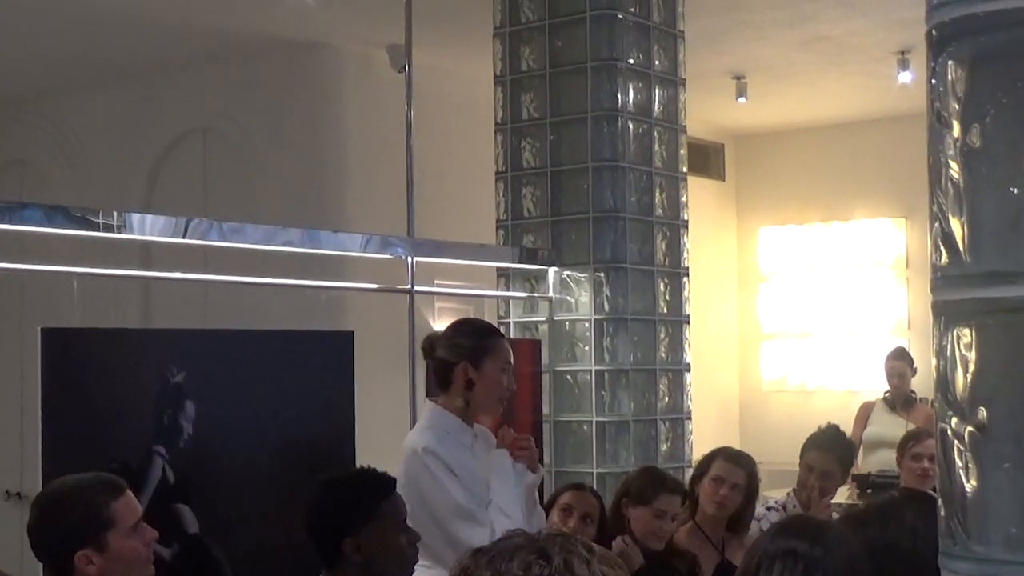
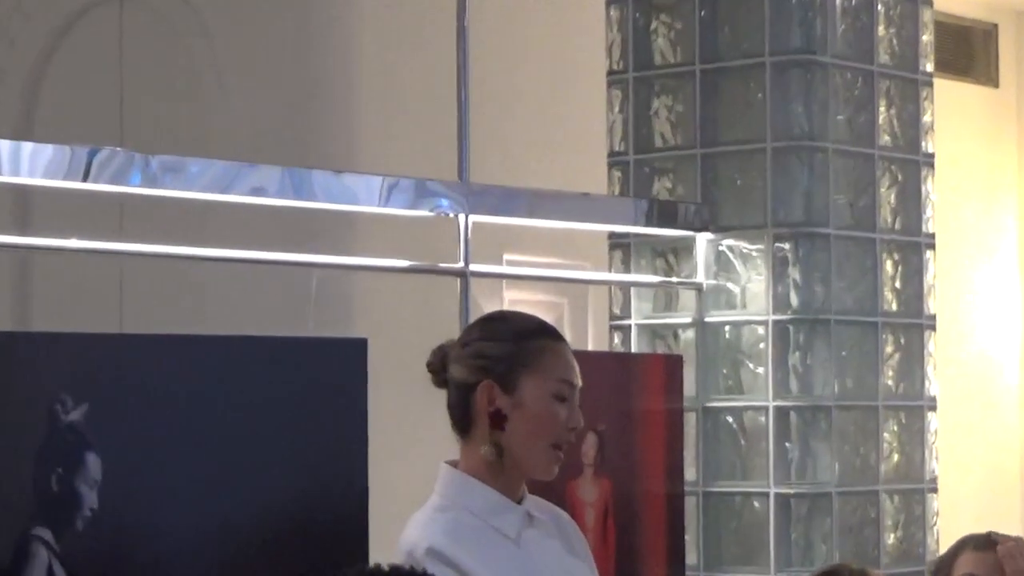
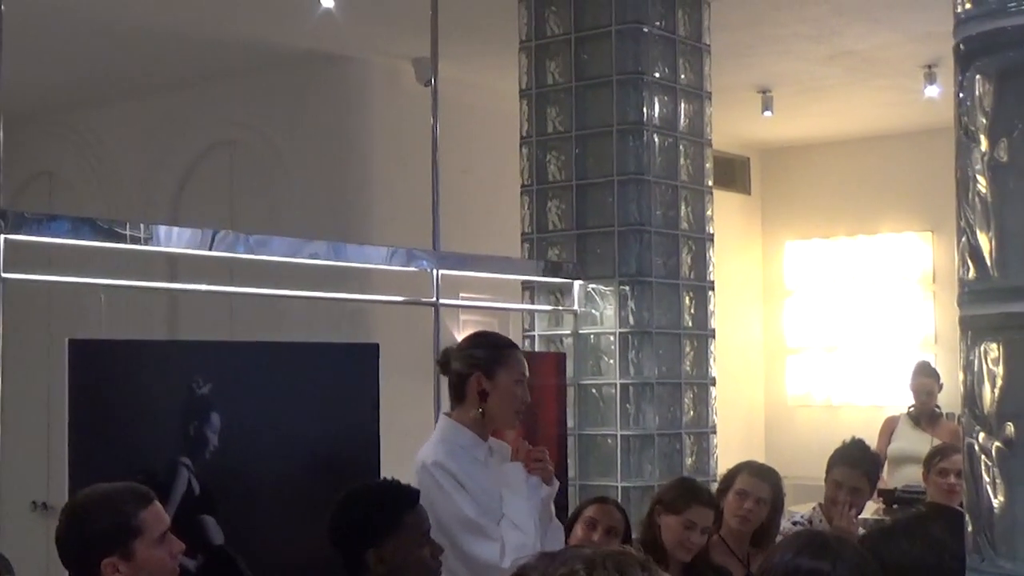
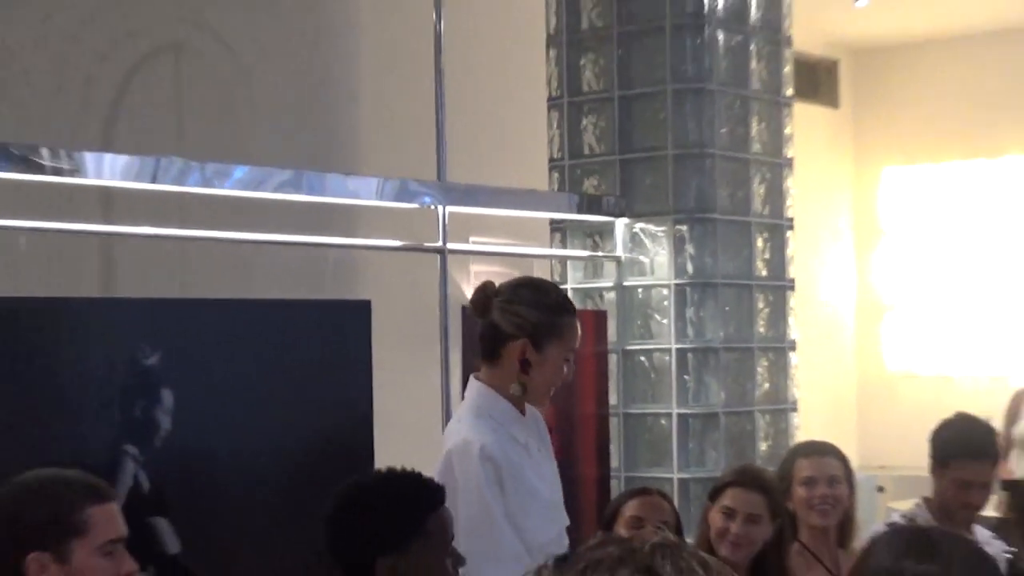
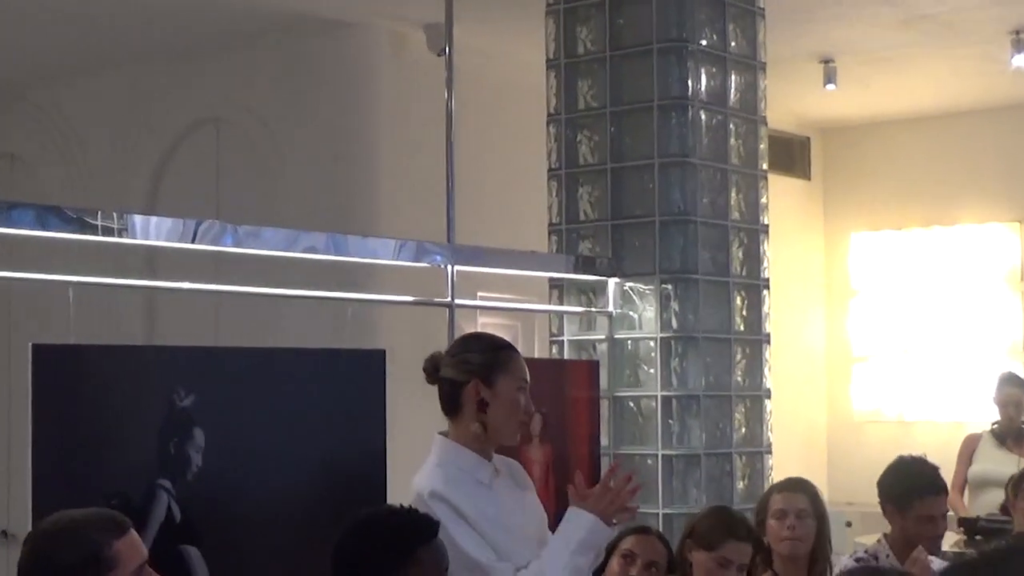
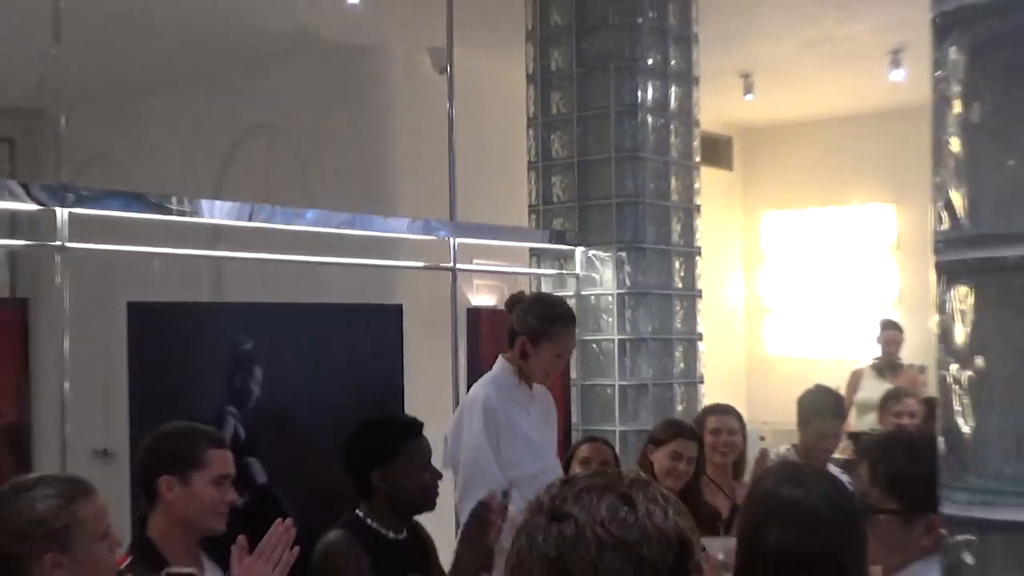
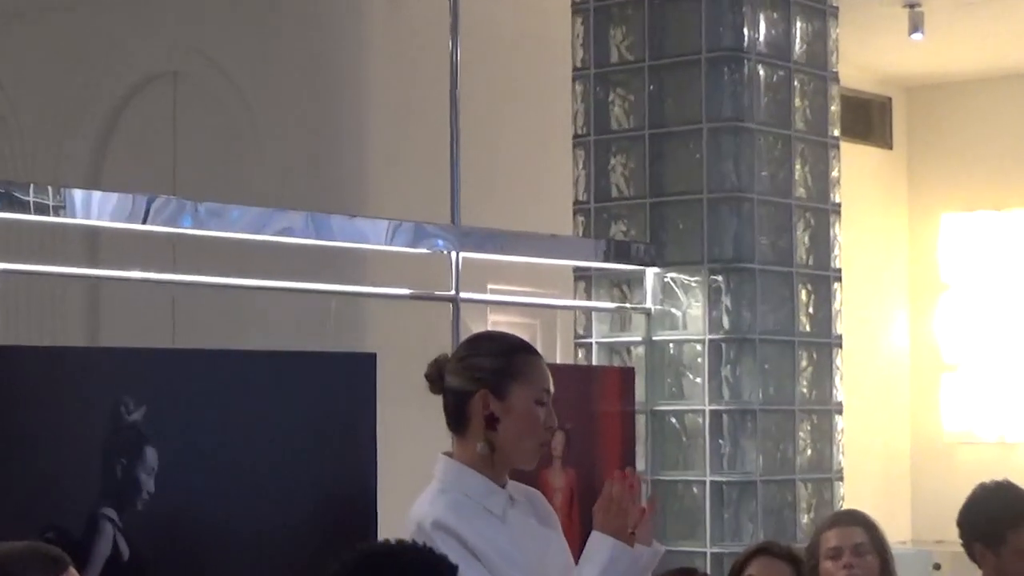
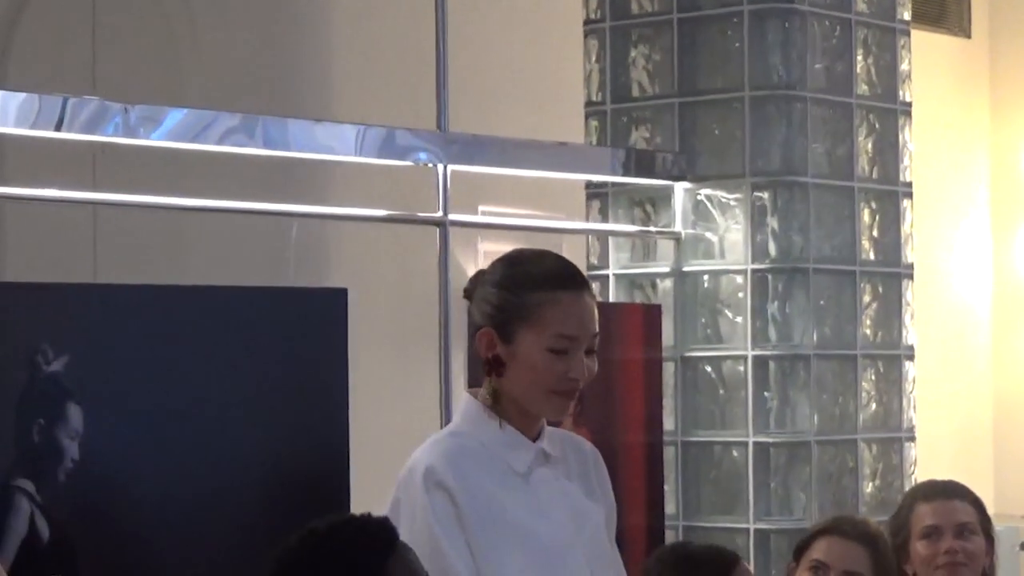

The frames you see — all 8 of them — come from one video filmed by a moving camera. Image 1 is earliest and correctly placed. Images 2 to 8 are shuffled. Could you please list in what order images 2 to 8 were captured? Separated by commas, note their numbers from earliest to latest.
3, 5, 7, 2, 8, 4, 6
